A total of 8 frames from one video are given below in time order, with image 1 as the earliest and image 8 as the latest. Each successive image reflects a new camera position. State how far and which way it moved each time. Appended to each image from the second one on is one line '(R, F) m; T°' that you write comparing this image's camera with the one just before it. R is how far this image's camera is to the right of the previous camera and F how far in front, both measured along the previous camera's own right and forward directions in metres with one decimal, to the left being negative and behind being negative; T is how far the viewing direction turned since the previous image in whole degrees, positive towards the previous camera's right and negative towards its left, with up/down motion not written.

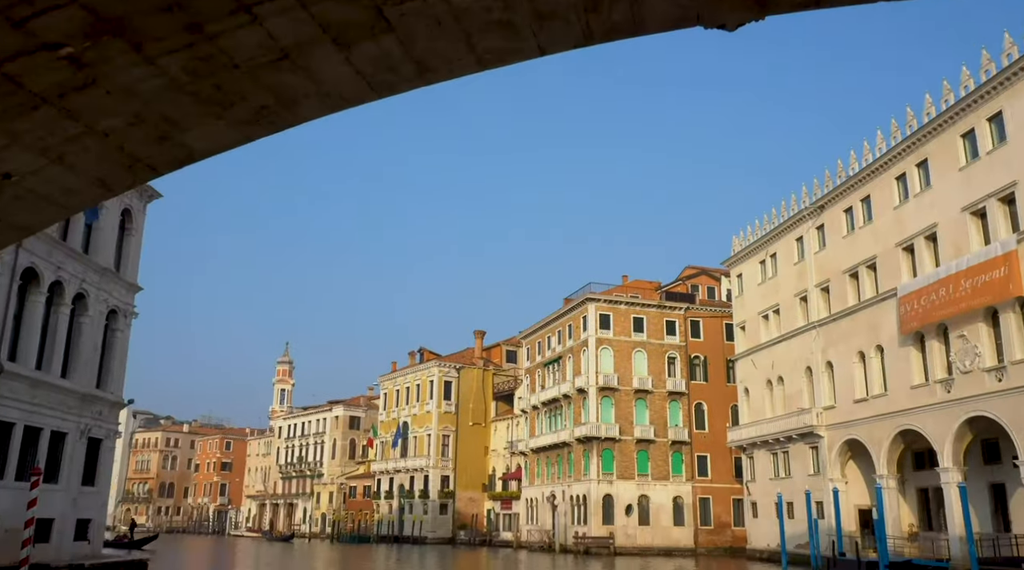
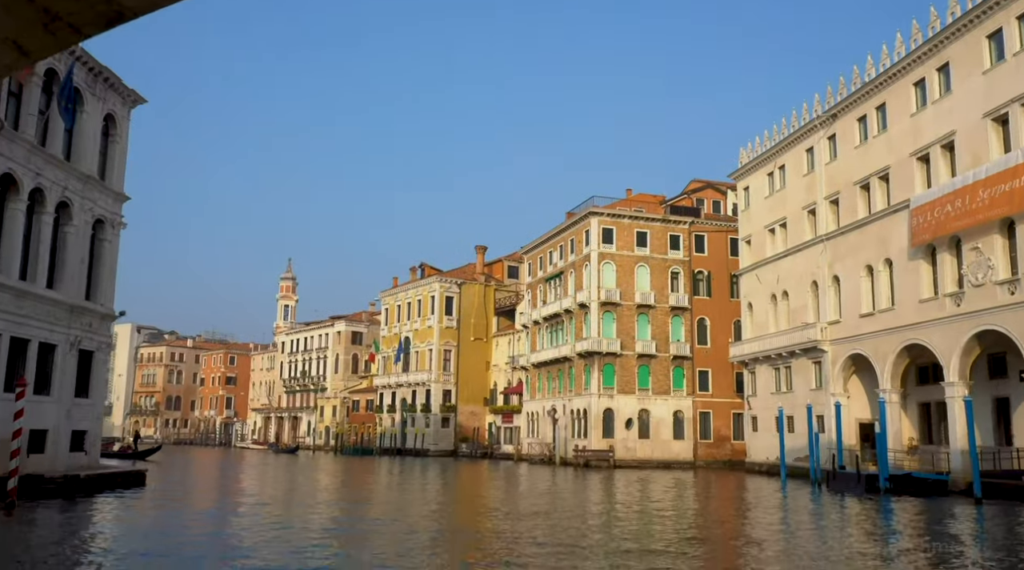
(+0.1, +0.8) m; 0°
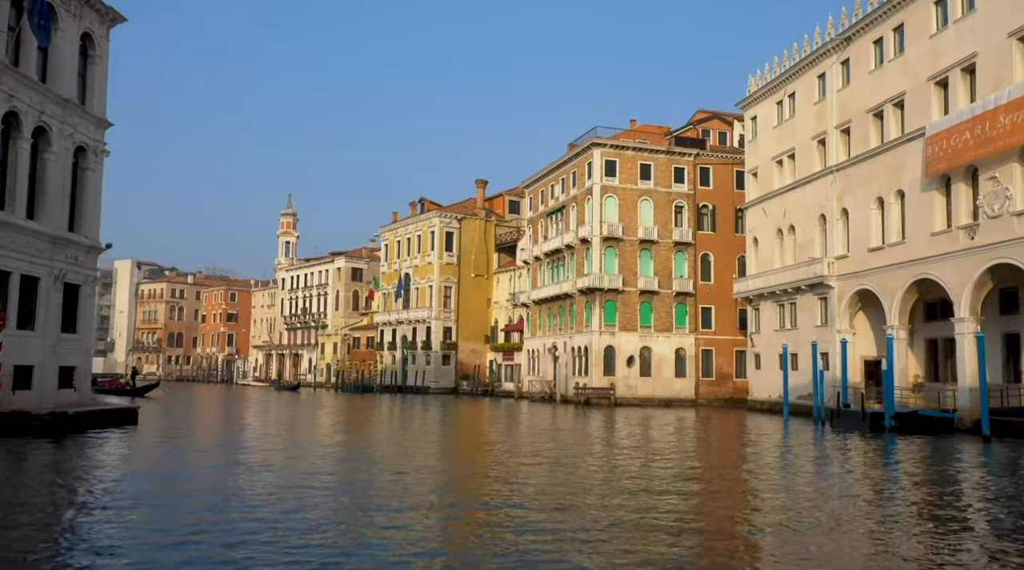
(+0.2, +0.9) m; 0°
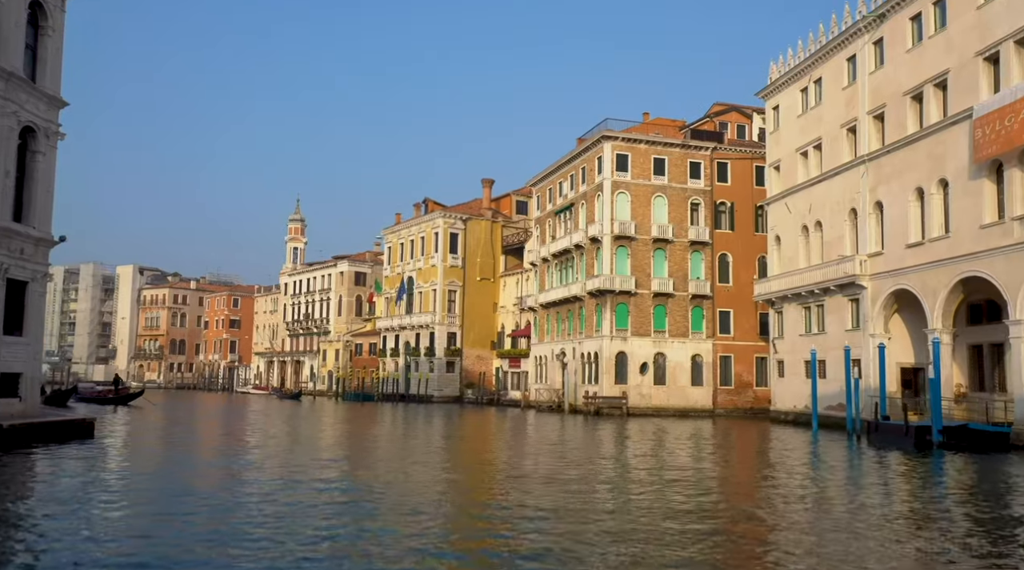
(+0.3, +2.7) m; -1°
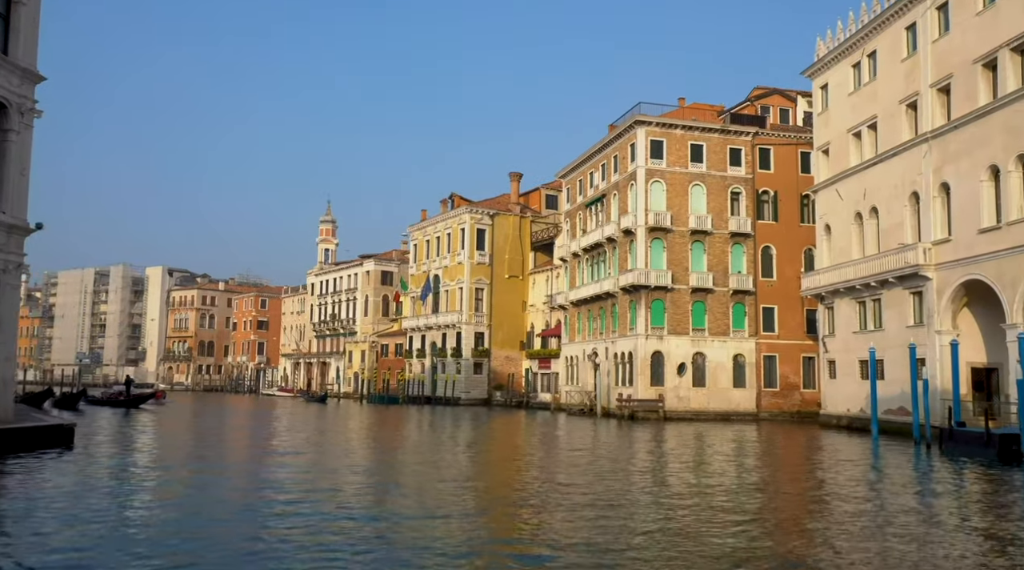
(+0.2, +2.5) m; -2°
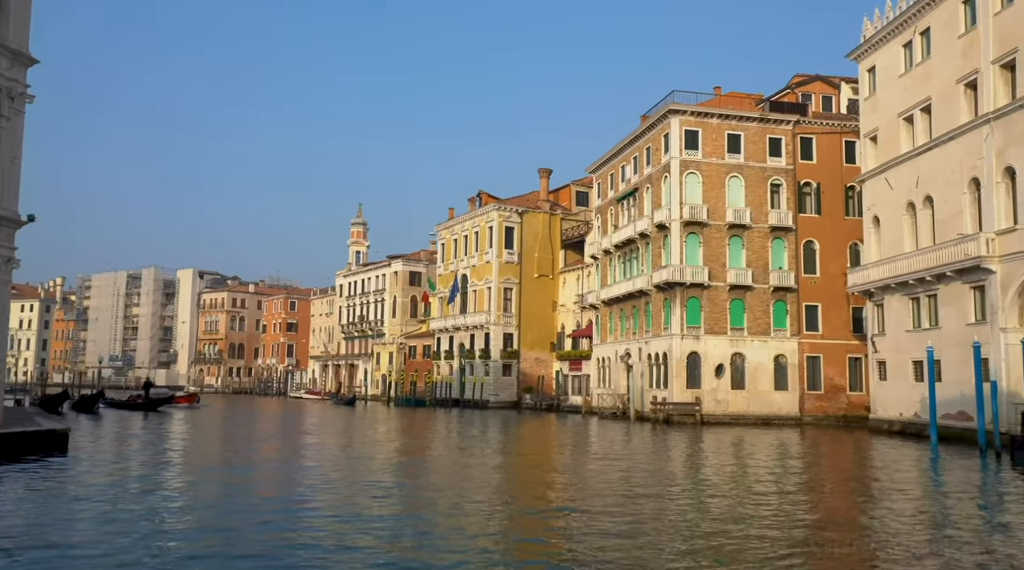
(+0.2, +1.8) m; -2°
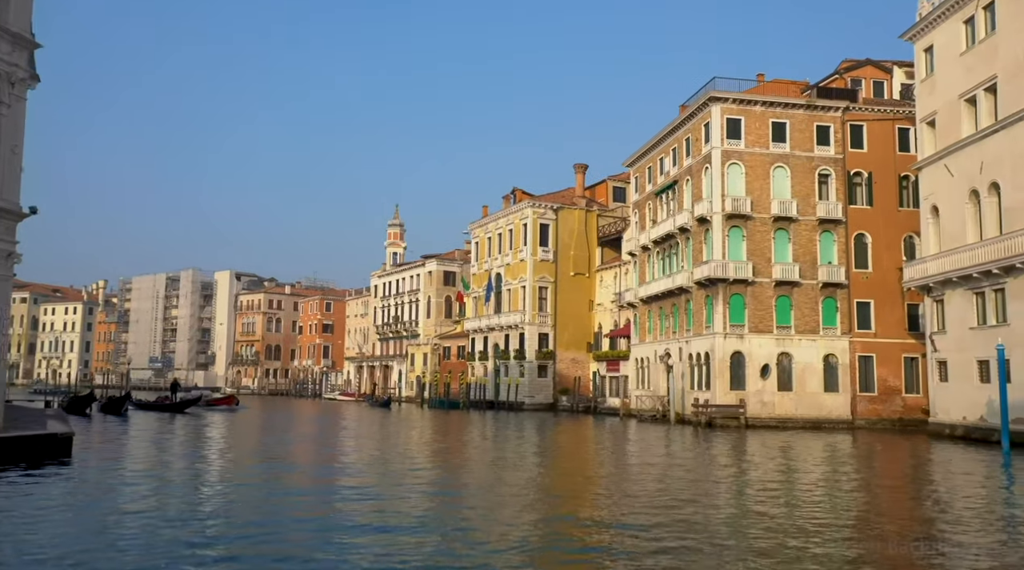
(+0.2, +1.6) m; -2°
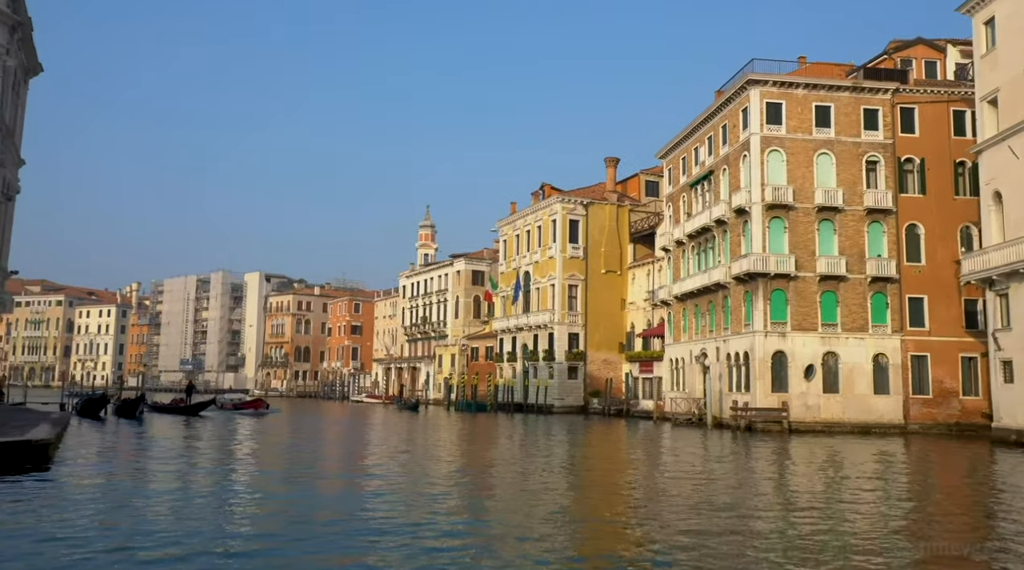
(+0.3, +2.0) m; -2°
